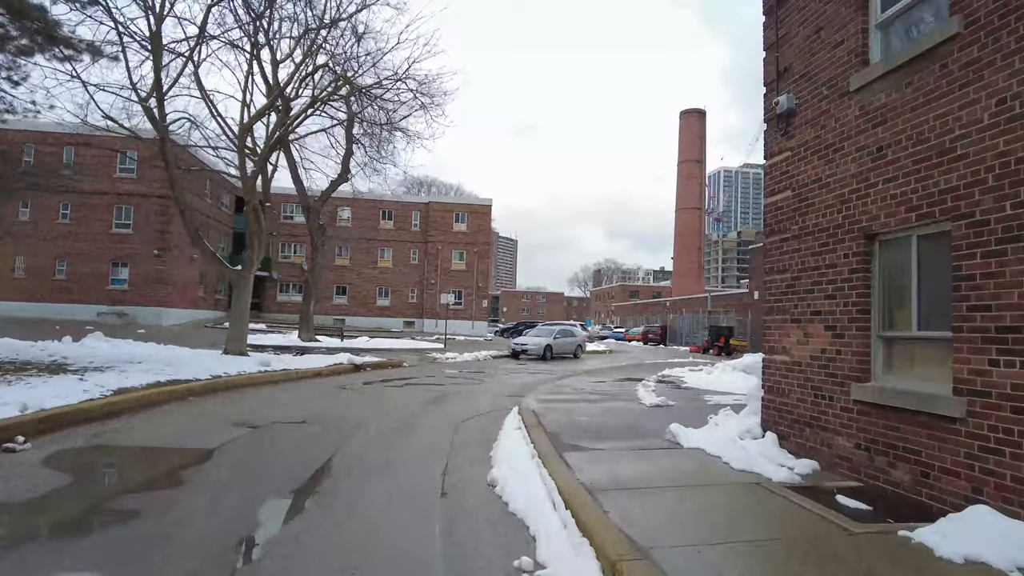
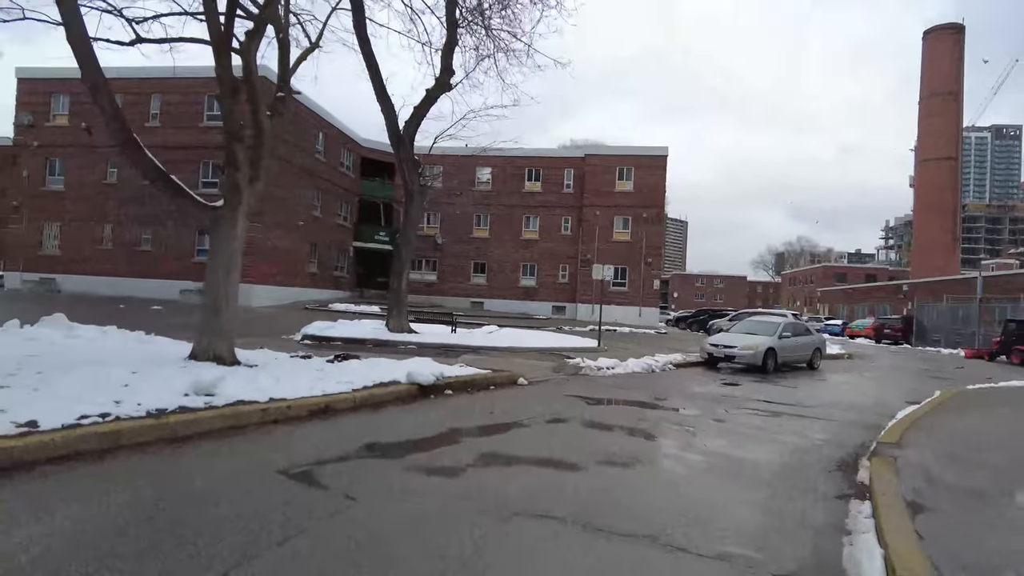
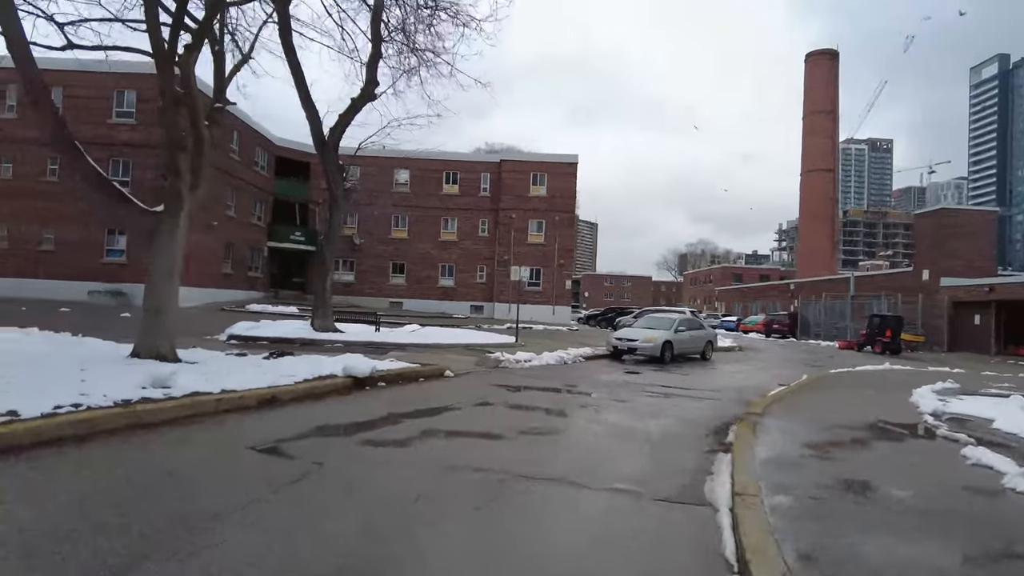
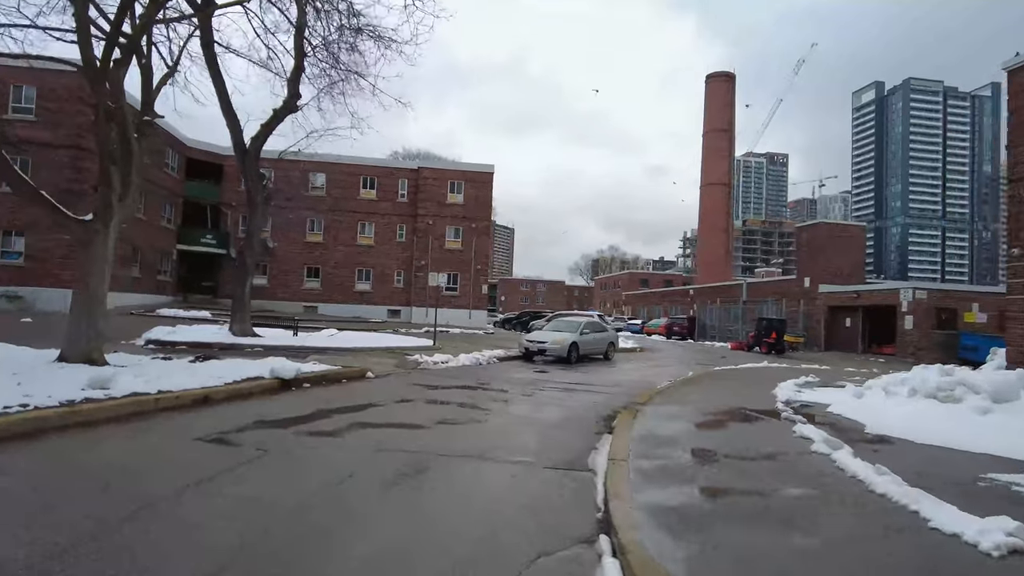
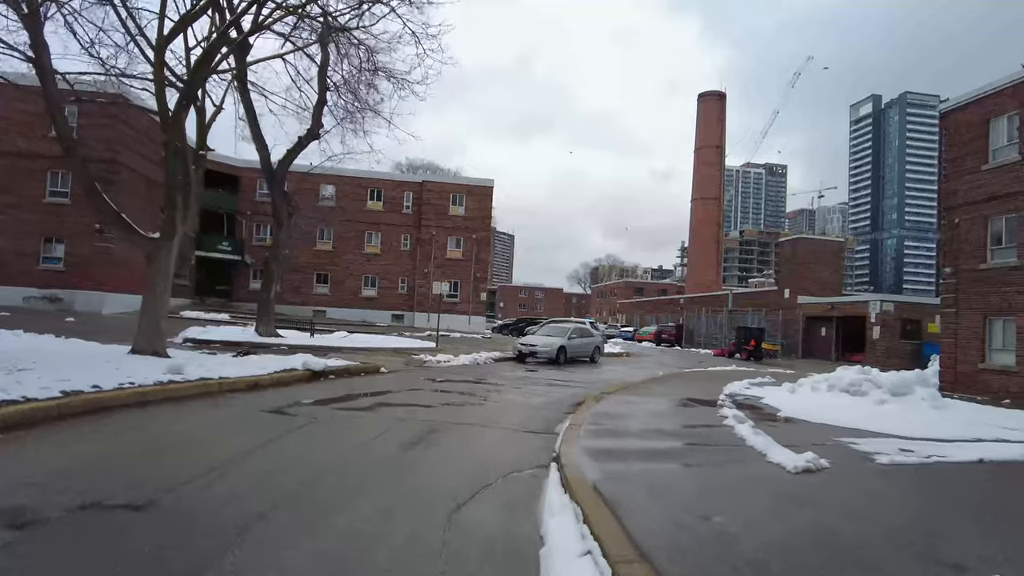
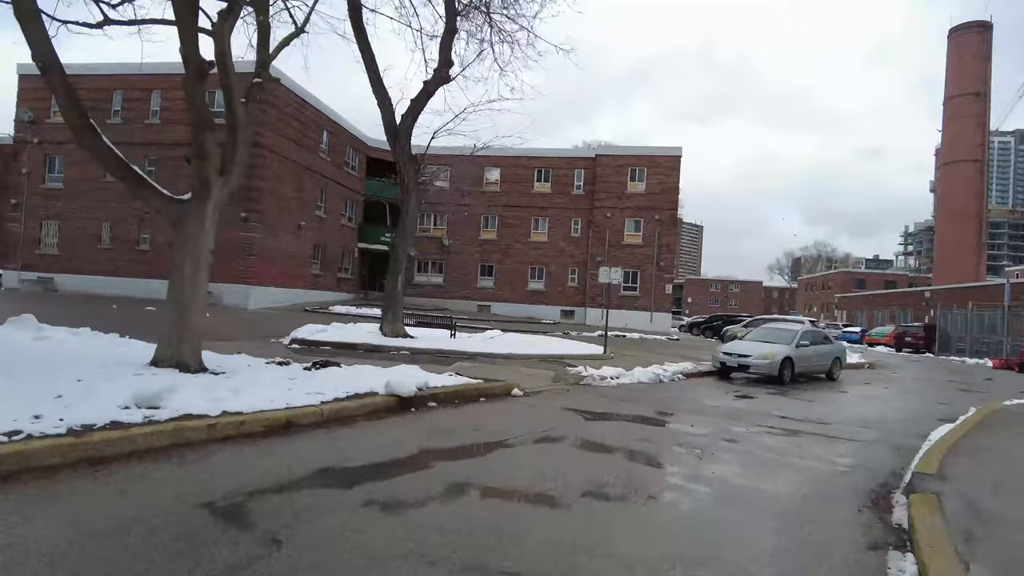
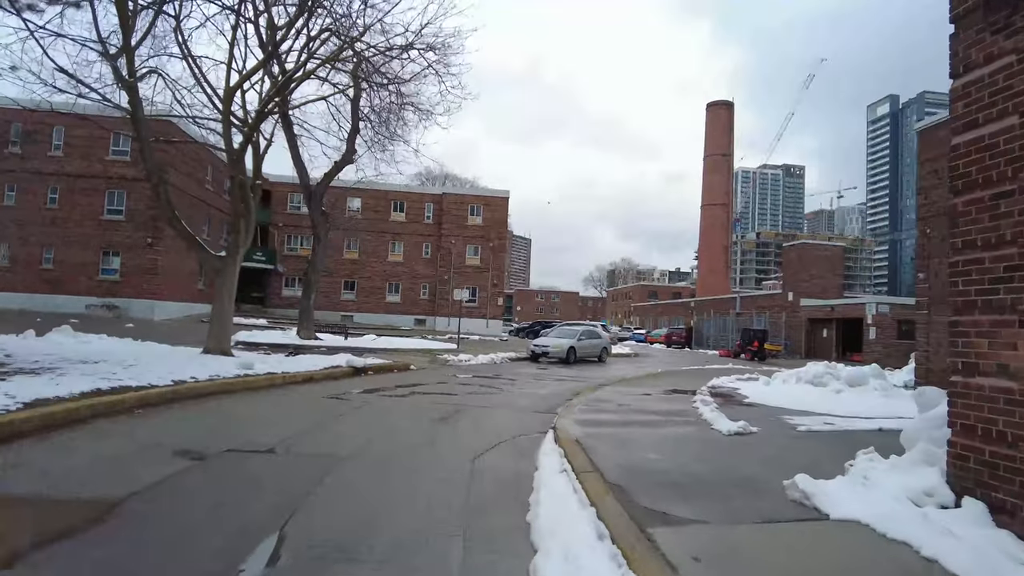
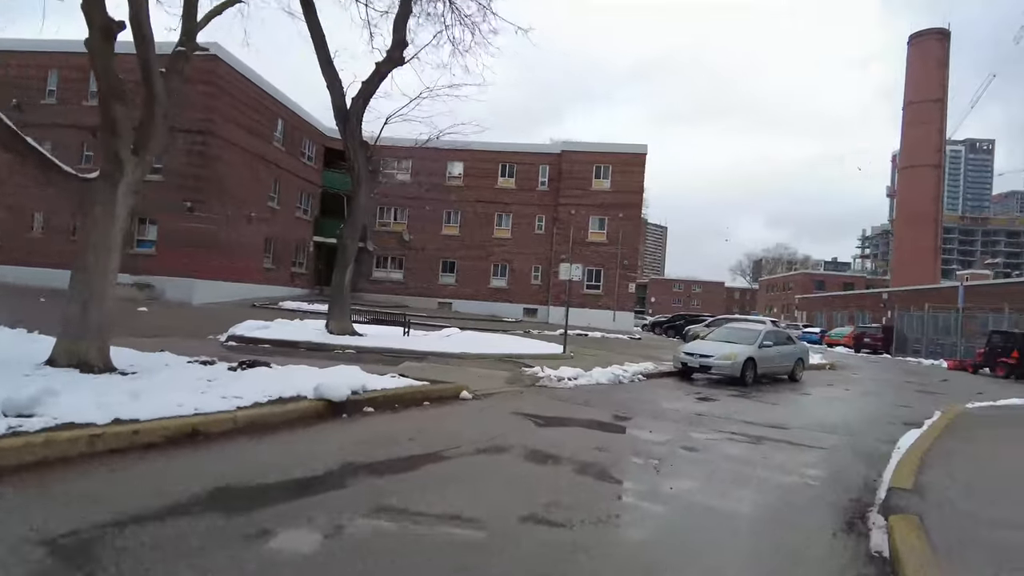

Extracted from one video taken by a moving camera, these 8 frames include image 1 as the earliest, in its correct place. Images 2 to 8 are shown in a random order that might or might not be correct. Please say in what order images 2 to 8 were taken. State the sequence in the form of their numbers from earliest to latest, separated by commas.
7, 5, 4, 3, 2, 6, 8
